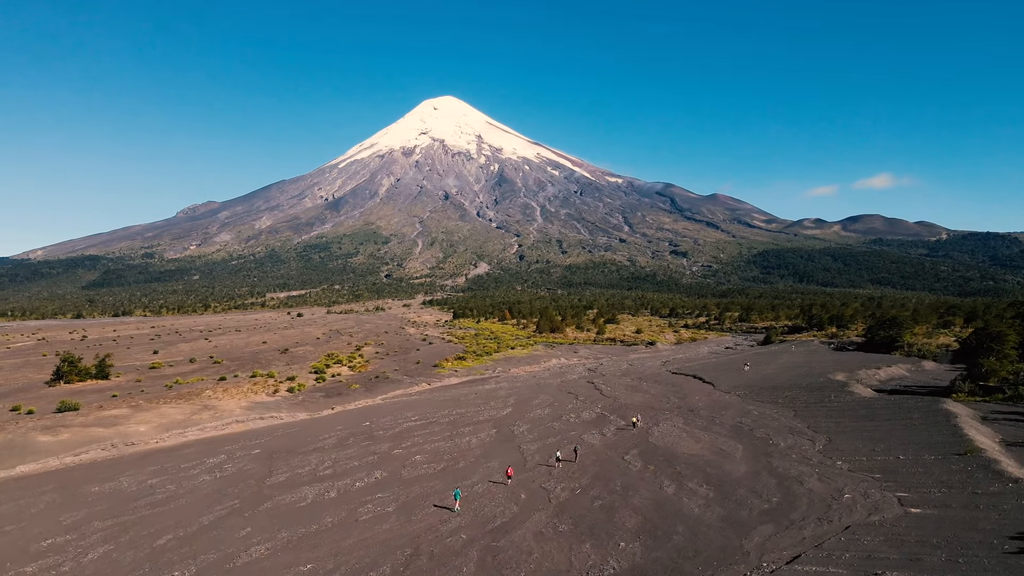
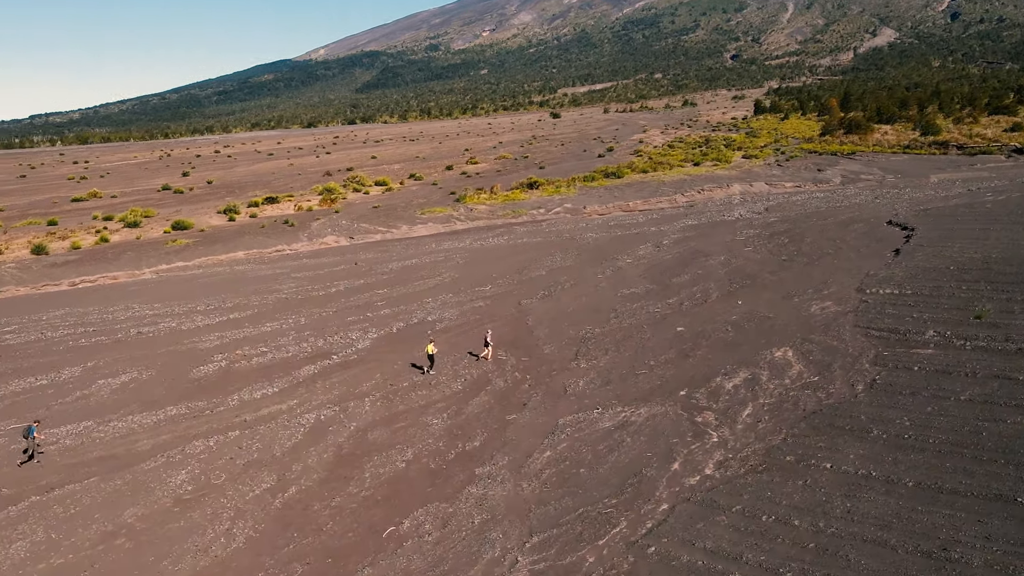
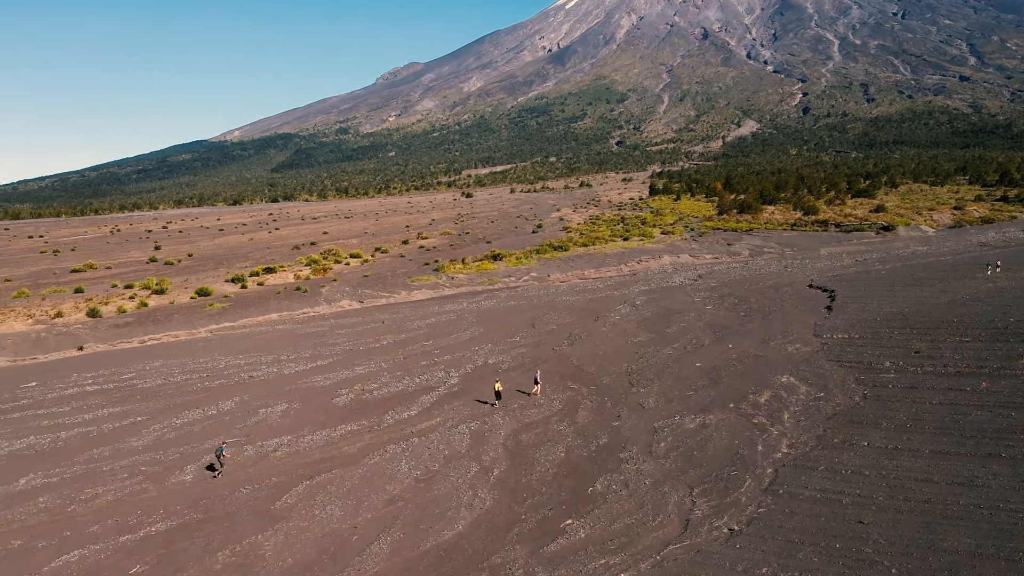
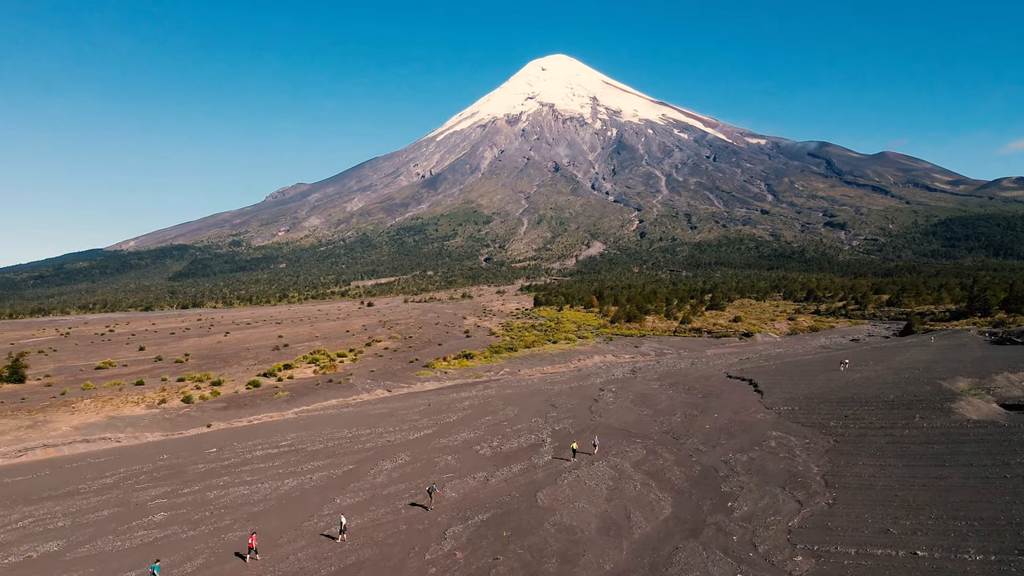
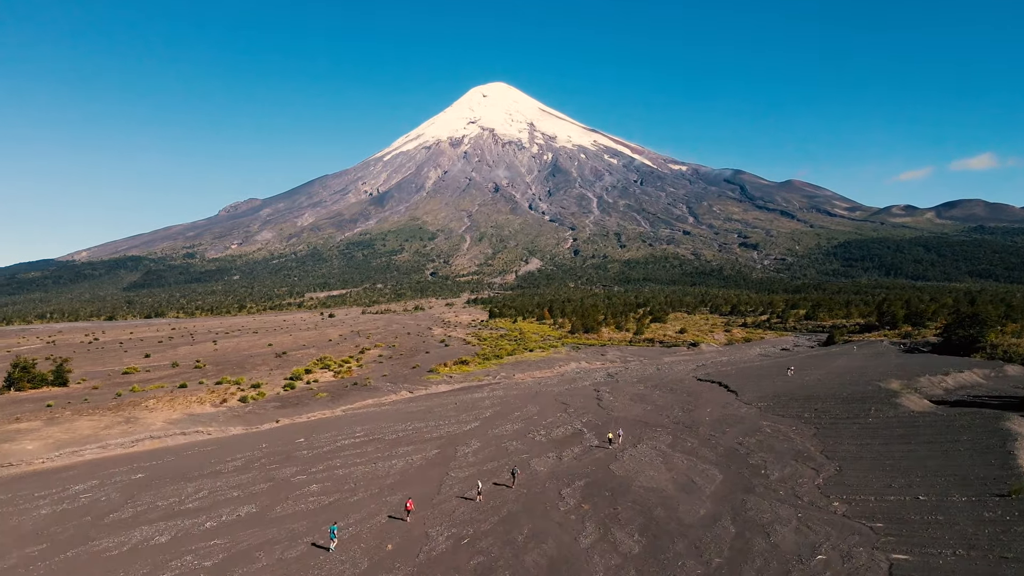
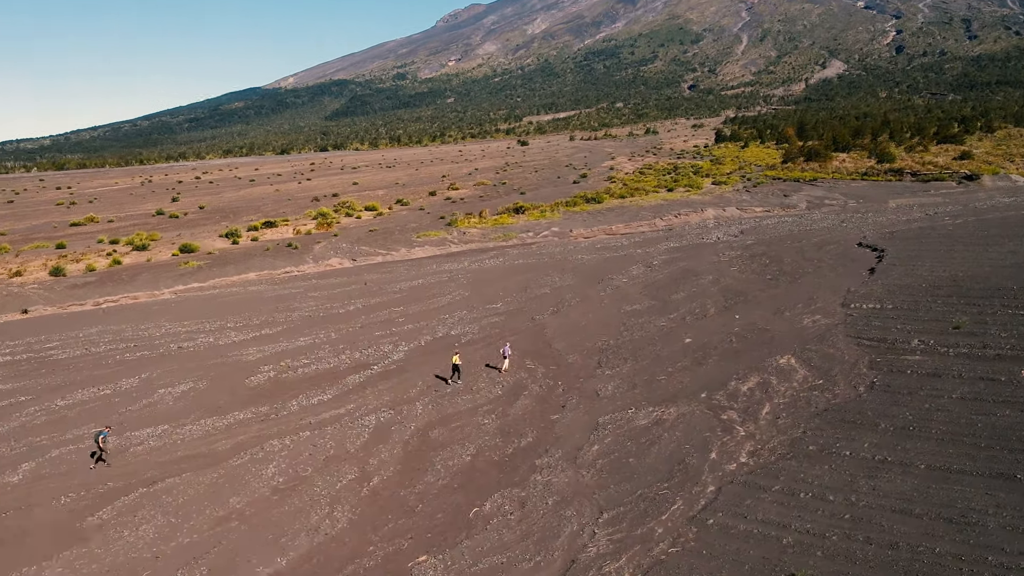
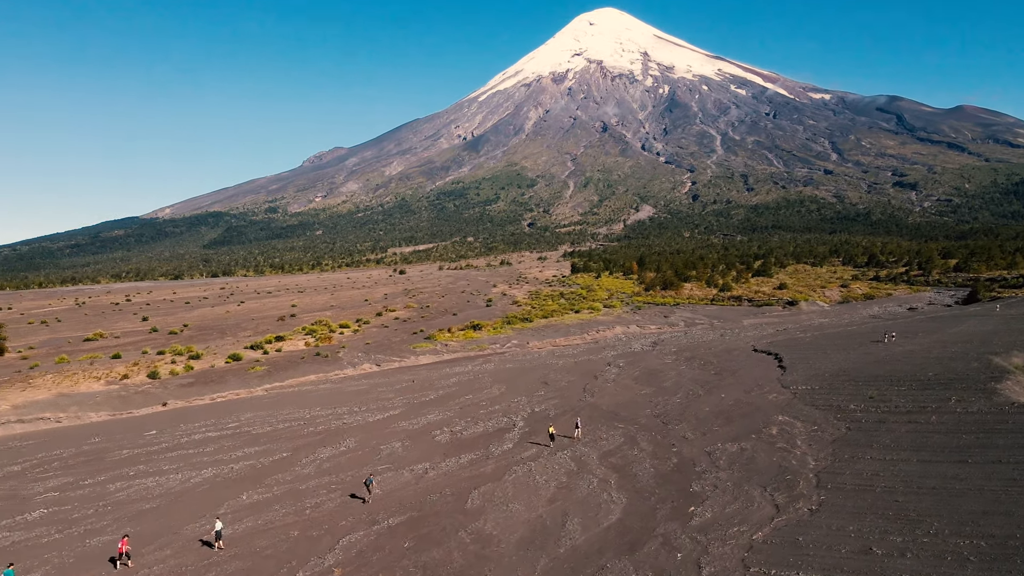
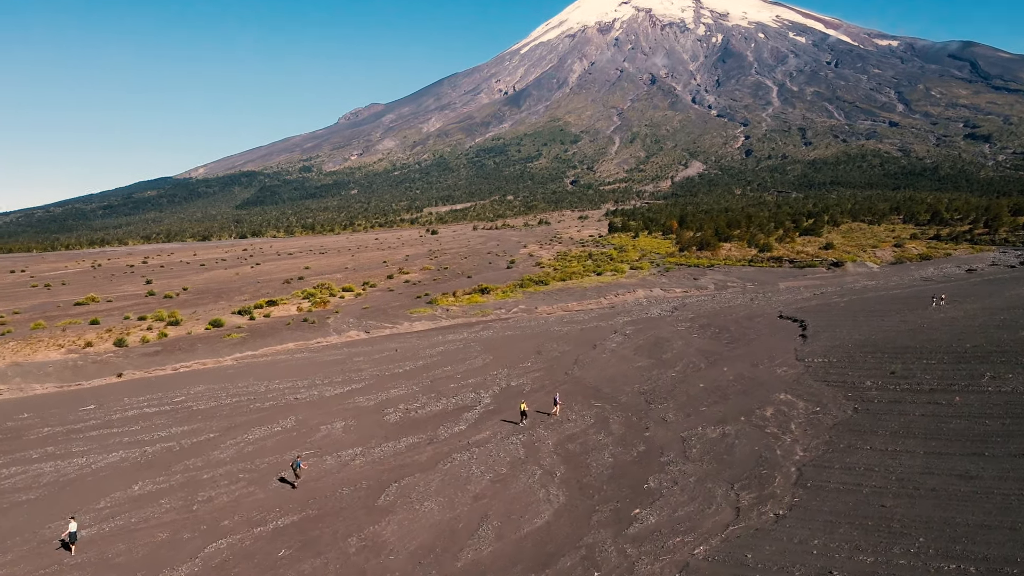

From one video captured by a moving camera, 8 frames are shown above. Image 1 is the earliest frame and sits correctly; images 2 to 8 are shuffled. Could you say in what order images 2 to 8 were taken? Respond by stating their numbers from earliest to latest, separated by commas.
5, 4, 7, 8, 3, 6, 2
